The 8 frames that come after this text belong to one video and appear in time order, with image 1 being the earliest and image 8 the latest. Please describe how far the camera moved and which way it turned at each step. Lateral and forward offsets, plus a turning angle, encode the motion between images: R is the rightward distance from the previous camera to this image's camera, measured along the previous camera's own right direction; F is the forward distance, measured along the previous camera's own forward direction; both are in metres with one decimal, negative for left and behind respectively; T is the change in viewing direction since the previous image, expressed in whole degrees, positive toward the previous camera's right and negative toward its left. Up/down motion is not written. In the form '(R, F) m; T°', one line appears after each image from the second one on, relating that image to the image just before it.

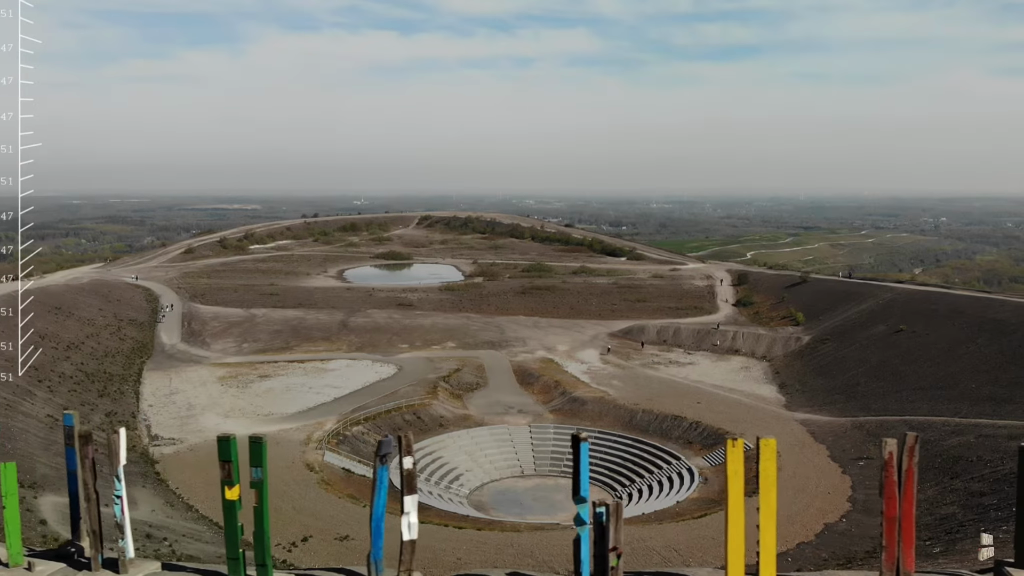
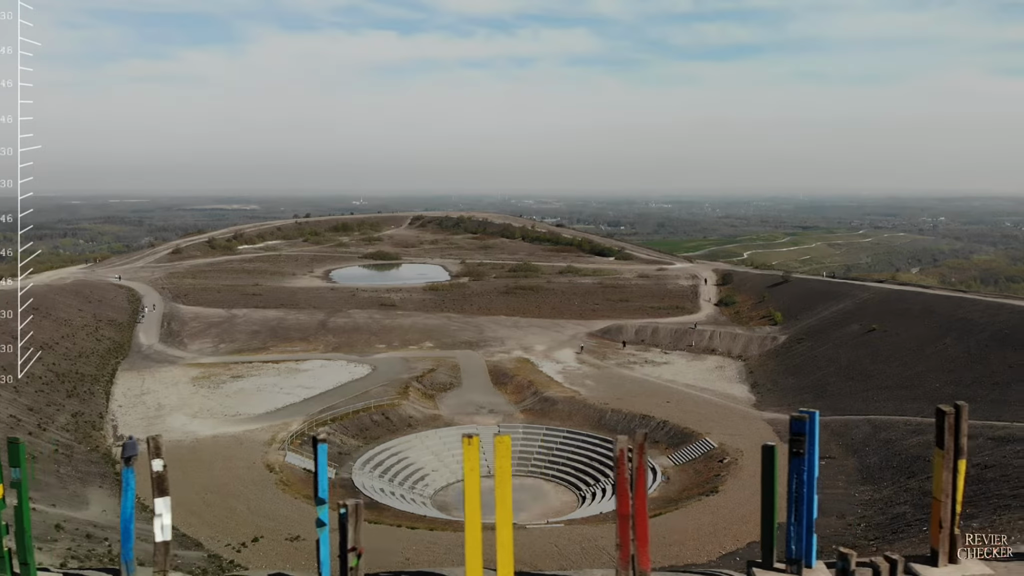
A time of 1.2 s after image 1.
(+1.2, 0.0) m; 0°
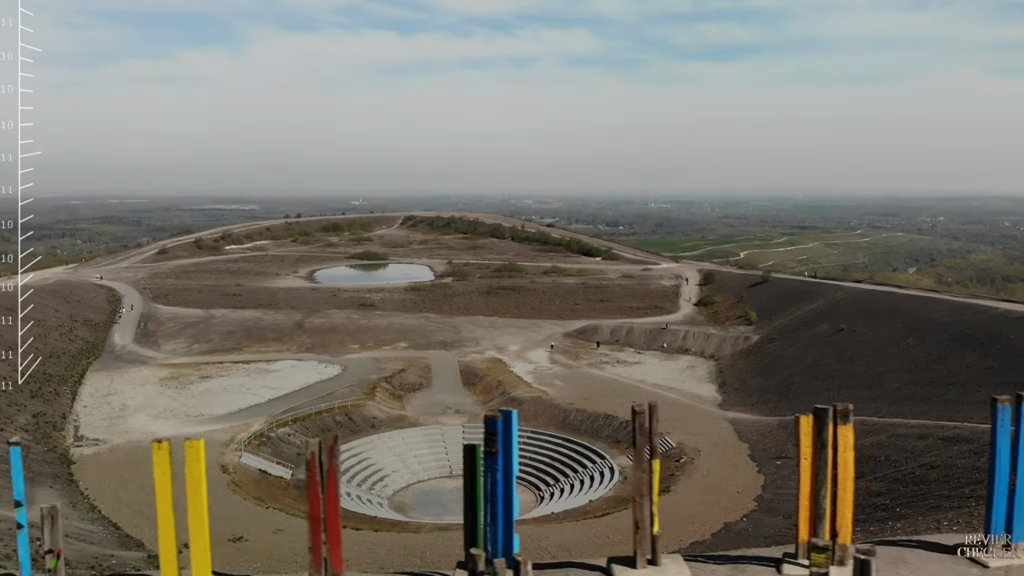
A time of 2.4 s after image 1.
(+1.4, 0.0) m; 0°
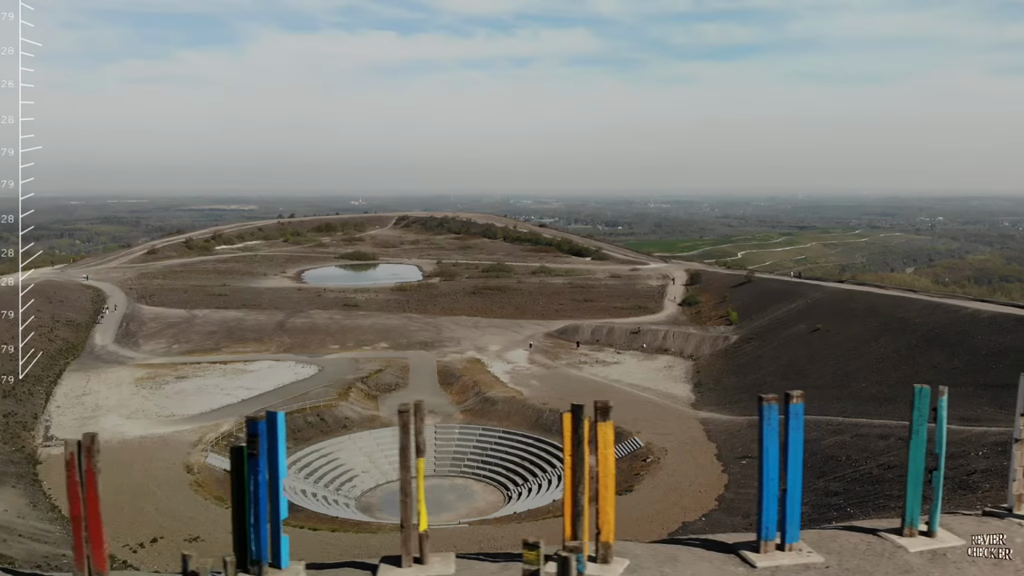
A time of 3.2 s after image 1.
(+1.1, 0.0) m; 0°
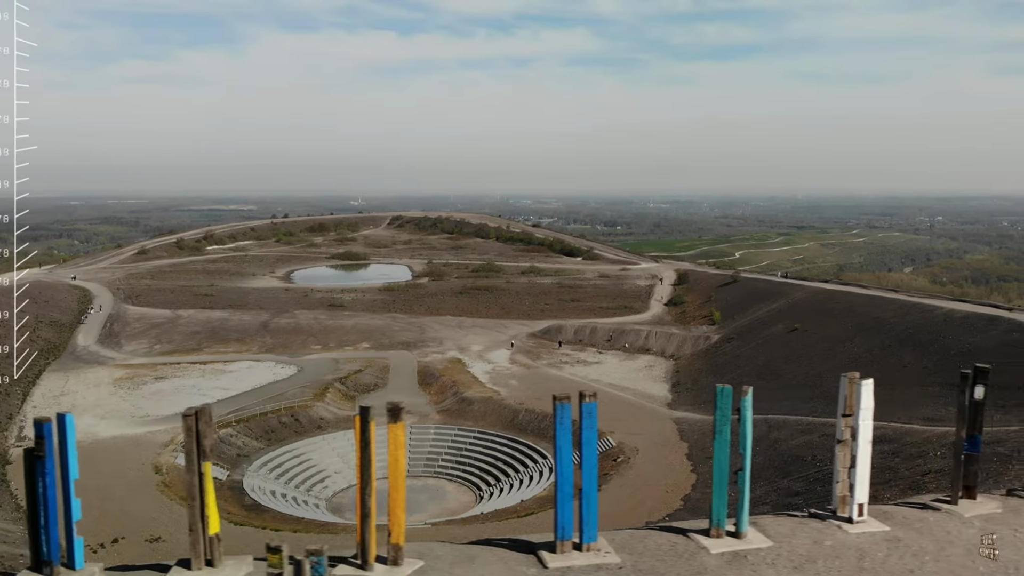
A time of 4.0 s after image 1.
(+1.0, 0.0) m; 0°
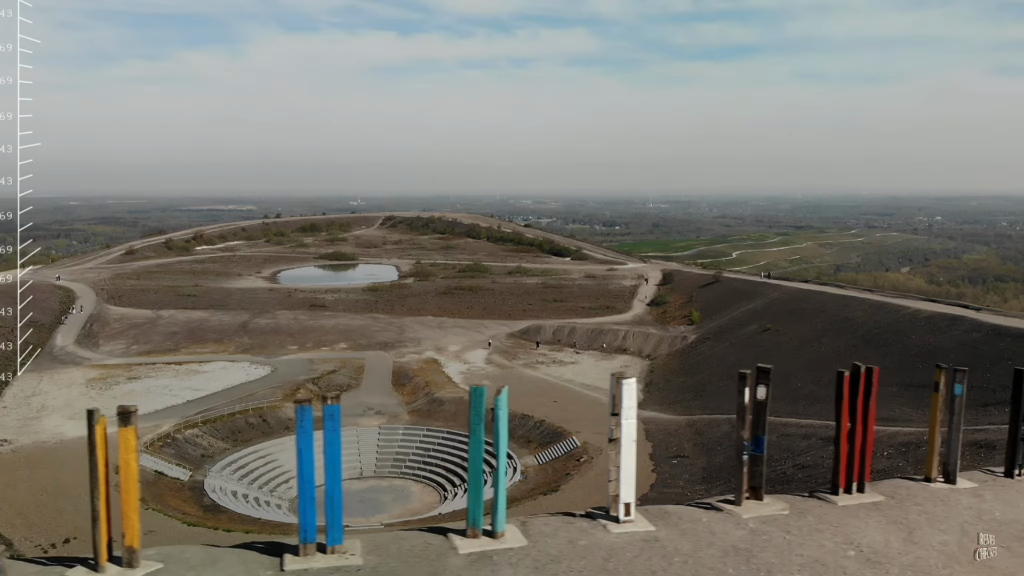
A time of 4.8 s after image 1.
(+1.2, 0.0) m; 0°
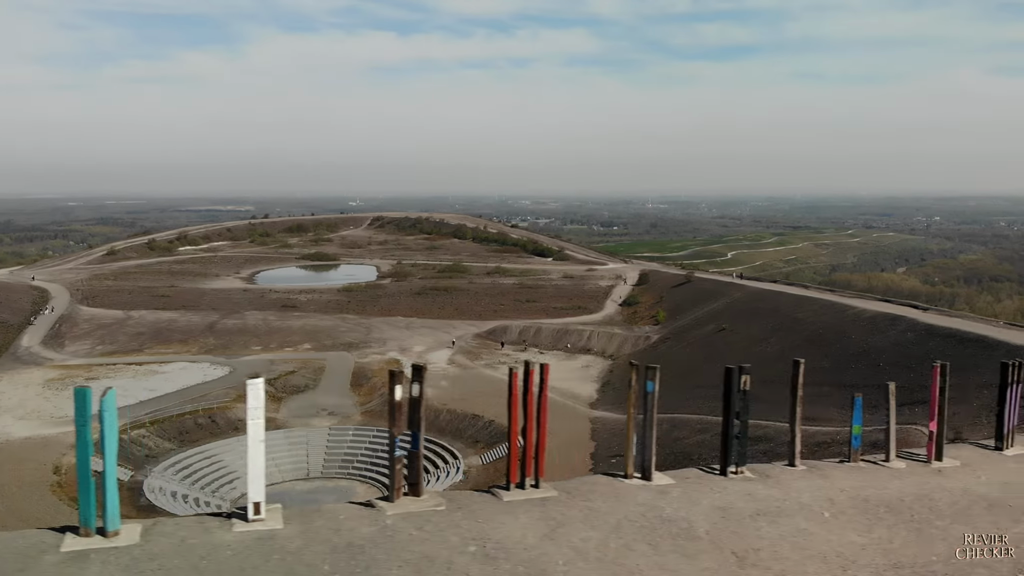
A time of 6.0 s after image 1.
(+1.9, 0.0) m; 0°
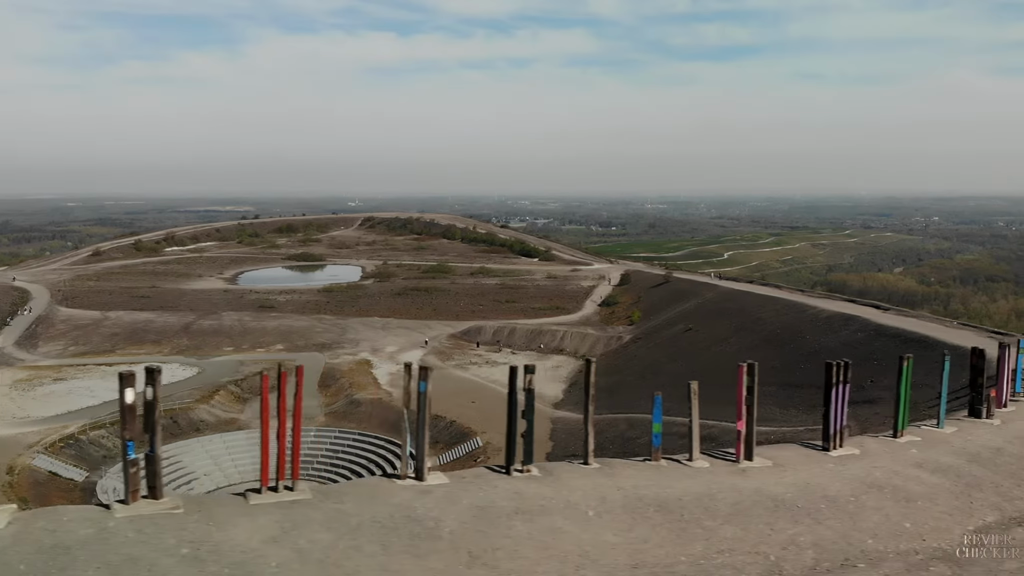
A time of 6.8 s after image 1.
(+1.5, 0.0) m; 0°
